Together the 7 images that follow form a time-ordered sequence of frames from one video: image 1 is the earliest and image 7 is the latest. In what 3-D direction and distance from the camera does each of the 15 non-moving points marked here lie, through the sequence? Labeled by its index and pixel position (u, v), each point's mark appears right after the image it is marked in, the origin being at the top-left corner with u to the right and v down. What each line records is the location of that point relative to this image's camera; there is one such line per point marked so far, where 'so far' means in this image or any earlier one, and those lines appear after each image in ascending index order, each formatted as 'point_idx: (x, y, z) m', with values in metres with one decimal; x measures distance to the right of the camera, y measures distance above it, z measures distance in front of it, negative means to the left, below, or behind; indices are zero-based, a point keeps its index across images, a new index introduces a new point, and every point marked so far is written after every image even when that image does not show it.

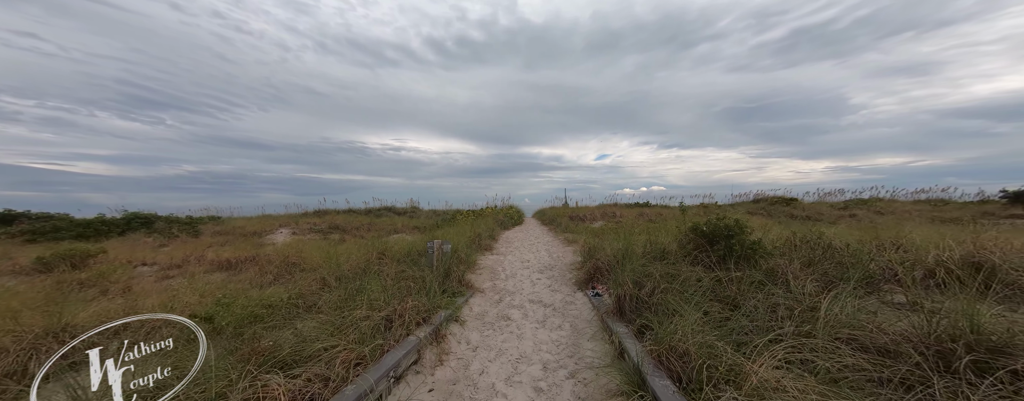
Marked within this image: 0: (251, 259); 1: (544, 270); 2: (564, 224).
0: (-6.3, -1.4, +6.5) m
1: (+0.7, -1.5, +5.6) m
2: (+2.5, -1.1, +12.7) m
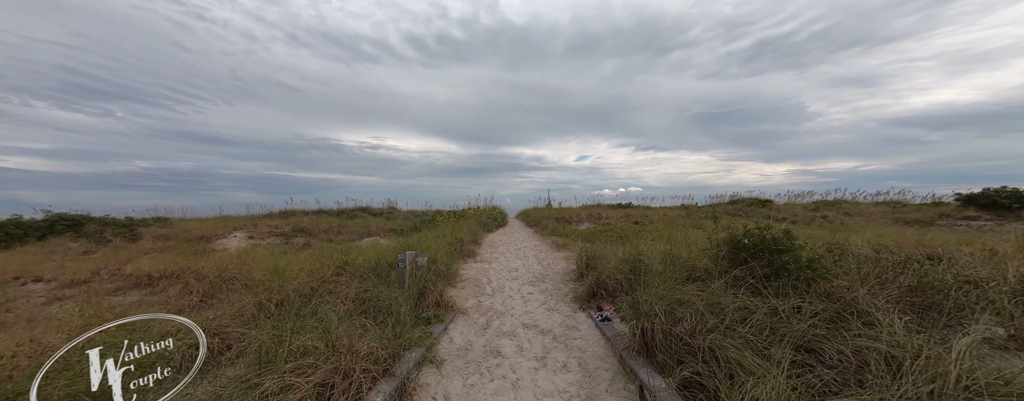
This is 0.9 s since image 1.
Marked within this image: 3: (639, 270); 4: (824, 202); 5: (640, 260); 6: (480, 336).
0: (-6.6, -1.4, +5.4) m
1: (+0.4, -1.5, +5.0) m
2: (+1.8, -1.2, +12.2) m
3: (+1.6, -0.9, +3.3) m
4: (+22.4, 0.0, +19.1) m
5: (+1.7, -0.8, +3.5) m
6: (-0.4, -1.5, +3.0) m
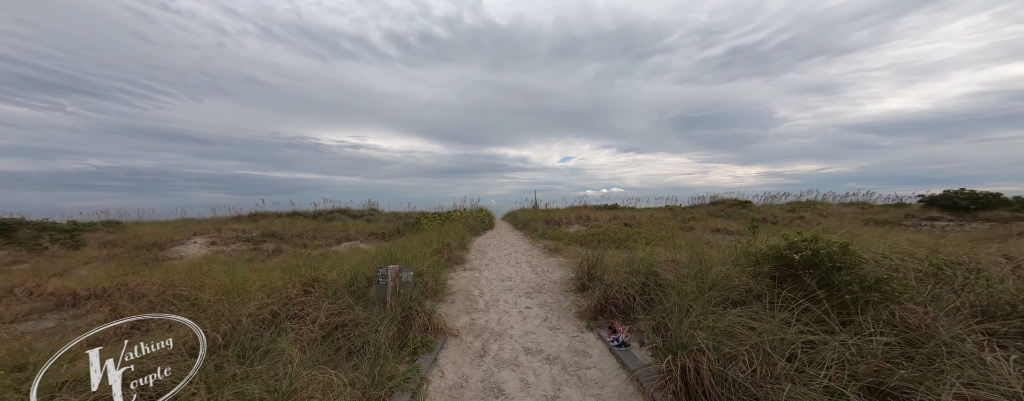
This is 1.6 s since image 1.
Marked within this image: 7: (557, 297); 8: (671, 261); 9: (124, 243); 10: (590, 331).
0: (-6.7, -1.5, +4.5) m
1: (+0.3, -1.6, +4.6) m
2: (+1.3, -1.2, +11.8) m
3: (+1.6, -1.0, +2.9) m
4: (+21.5, -0.1, +20.0) m
5: (+1.7, -0.9, +3.1) m
6: (-0.3, -1.6, +2.5) m
7: (+0.7, -1.5, +4.3) m
8: (+2.0, -0.8, +3.4) m
9: (-16.5, -1.8, +11.3) m
10: (+0.9, -1.5, +3.1) m
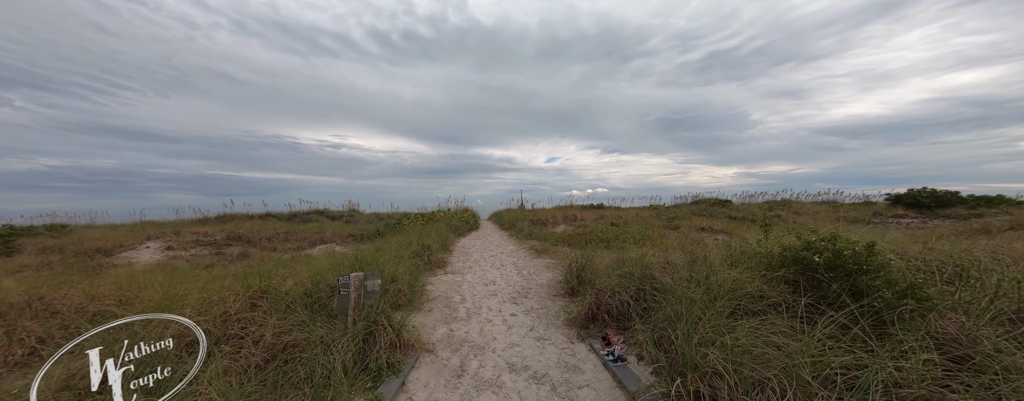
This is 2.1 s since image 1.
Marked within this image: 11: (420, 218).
0: (-6.9, -1.5, +3.9) m
1: (+0.1, -1.6, +4.2) m
2: (+0.6, -1.2, +11.5) m
3: (+1.4, -0.9, +2.7) m
4: (+20.4, 0.0, +20.7) m
5: (+1.5, -0.8, +2.9) m
6: (-0.5, -1.6, +2.2) m
7: (+0.5, -1.5, +4.0) m
8: (+1.8, -0.7, +3.2) m
9: (-17.1, -1.9, +10.2) m
10: (+0.7, -1.5, +2.8) m
11: (-5.4, -1.0, +15.8) m
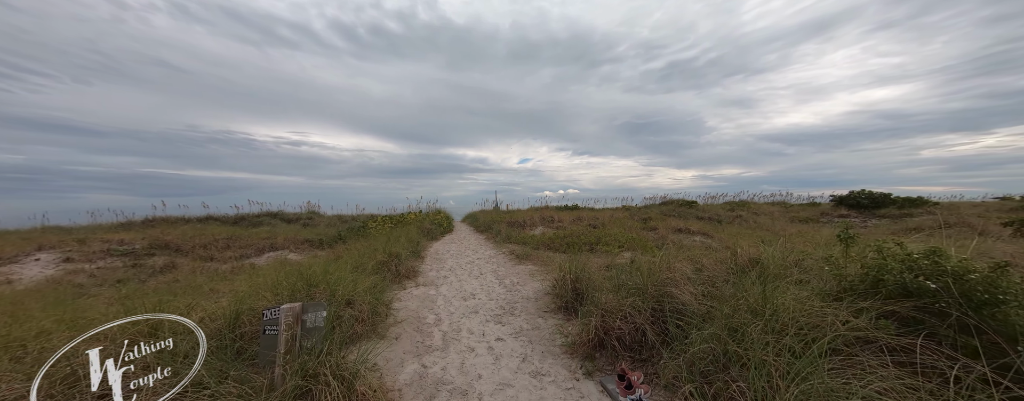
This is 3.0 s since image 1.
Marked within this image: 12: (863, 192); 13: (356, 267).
0: (-7.1, -1.5, +2.6) m
1: (-0.1, -1.6, +3.7) m
2: (-0.3, -1.3, +11.0) m
3: (+1.4, -1.0, +2.2) m
4: (+18.5, -0.1, +22.0) m
5: (+1.4, -0.8, +2.4) m
6: (-0.5, -1.6, +1.6) m
7: (+0.3, -1.5, +3.4) m
8: (+1.7, -0.8, +2.8) m
9: (-17.8, -1.9, +7.8) m
10: (+0.6, -1.5, +2.2) m
11: (-6.8, -1.1, +14.6) m
12: (+21.3, +0.5, +16.2) m
13: (-2.8, -1.2, +4.9) m
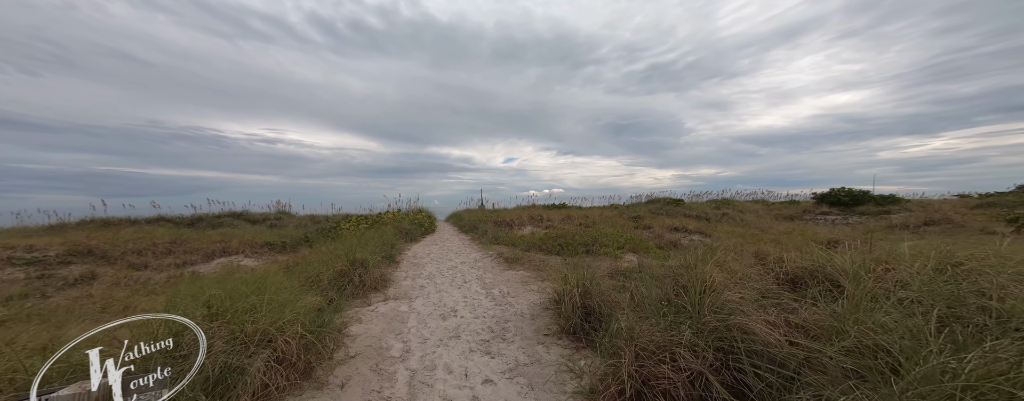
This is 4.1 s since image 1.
0: (-7.1, -1.5, +1.4) m
1: (-0.2, -1.5, +2.8) m
2: (-0.8, -1.2, +10.1) m
3: (+1.3, -0.9, +1.5) m
4: (+17.3, +0.1, +22.2) m
5: (+1.4, -0.8, +1.7) m
6: (-0.5, -1.5, +0.7) m
7: (+0.2, -1.5, +2.6) m
8: (+1.7, -0.7, +2.0) m
9: (-18.1, -1.9, +6.0) m
10: (+0.6, -1.4, +1.5) m
11: (-7.5, -1.0, +13.4) m
12: (+20.5, +0.7, +16.5) m
13: (-3.0, -1.1, +3.9) m
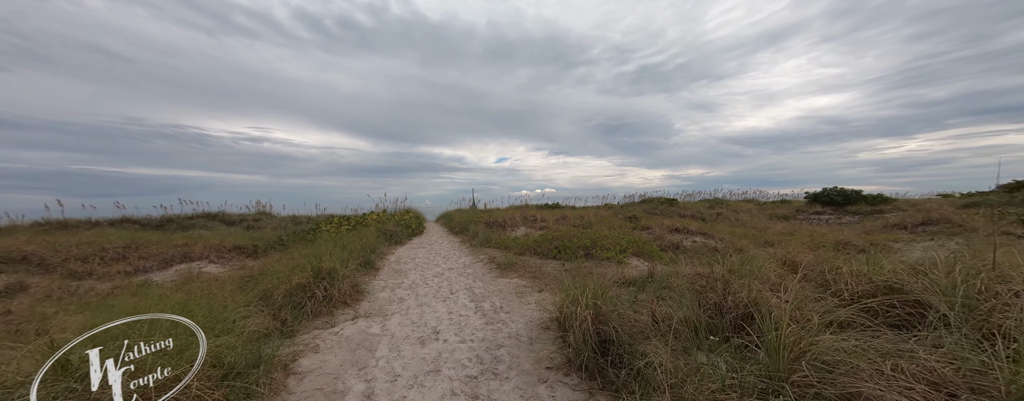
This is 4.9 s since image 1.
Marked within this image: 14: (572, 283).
0: (-7.1, -1.5, +0.5) m
1: (-0.3, -1.5, +2.2) m
2: (-1.1, -1.2, +9.5) m
3: (+1.3, -0.9, +0.9) m
4: (+16.7, +0.1, +22.1) m
5: (+1.4, -0.8, +1.1) m
6: (-0.5, -1.5, +0.1) m
7: (+0.2, -1.5, +2.0) m
8: (+1.6, -0.7, +1.5) m
9: (-18.2, -1.9, +4.9) m
10: (+0.6, -1.4, +0.9) m
11: (-7.8, -1.0, +12.6) m
12: (+20.0, +0.7, +16.5) m
13: (-3.0, -1.1, +3.2) m
14: (+0.9, -1.2, +4.0) m
